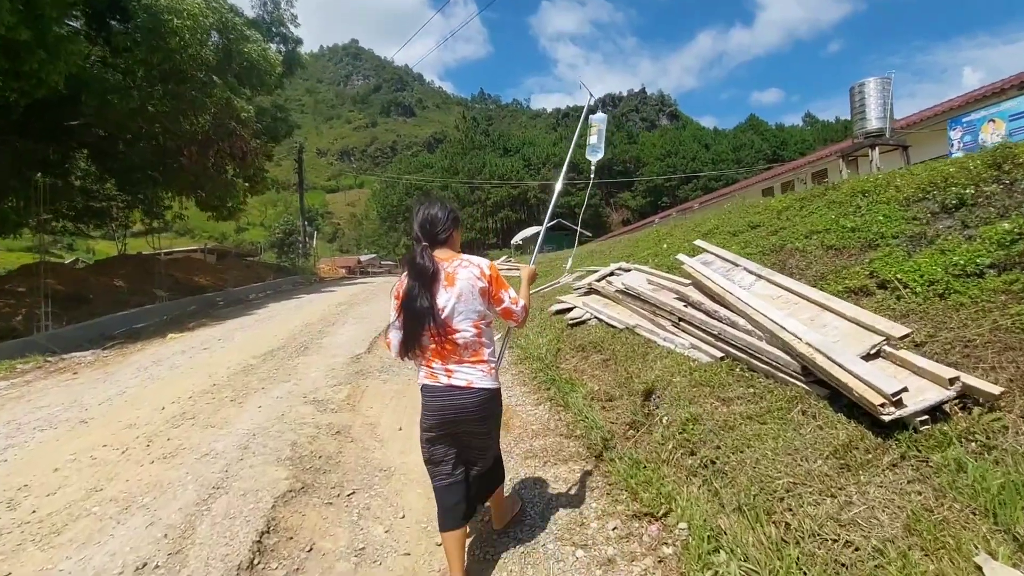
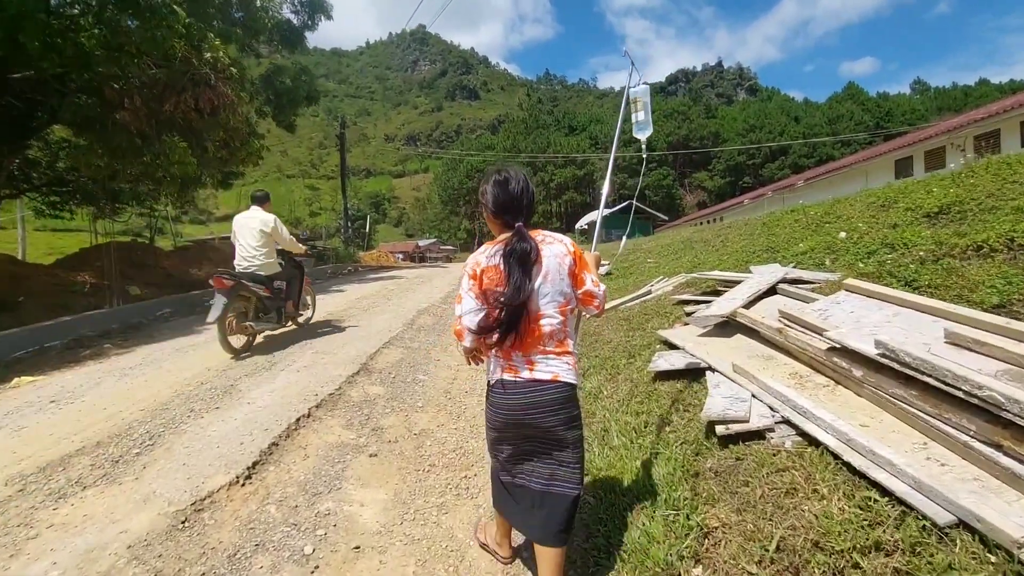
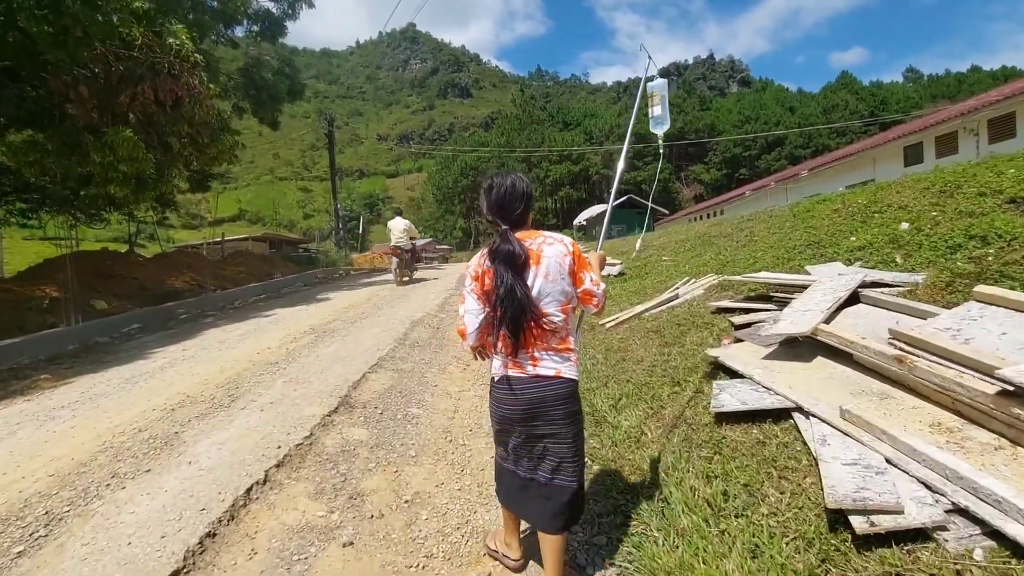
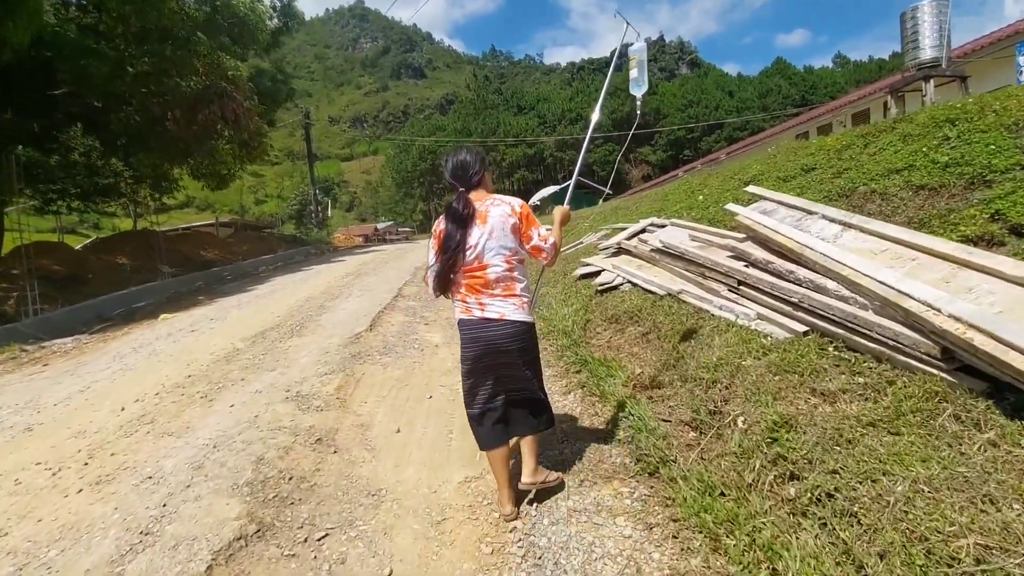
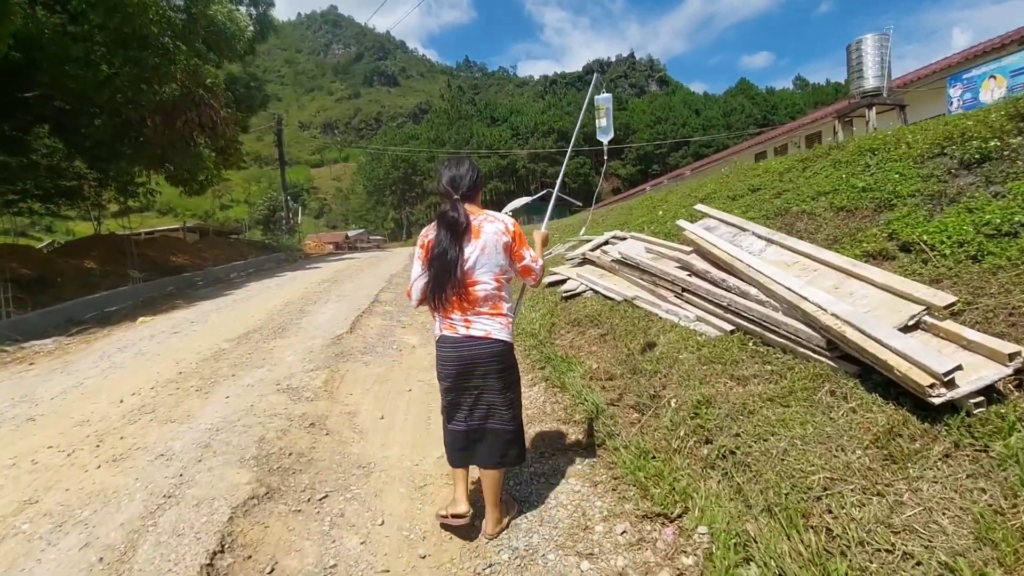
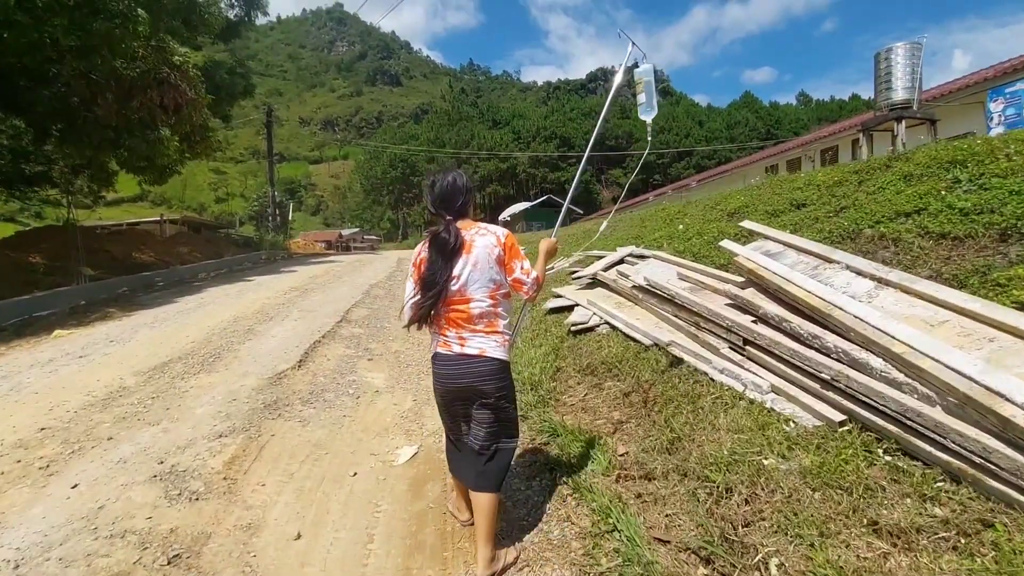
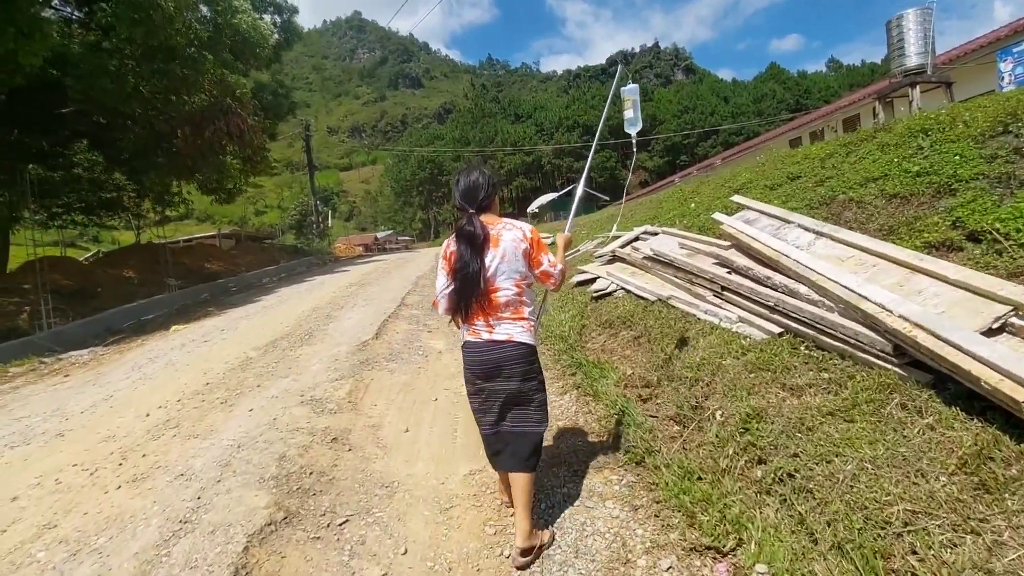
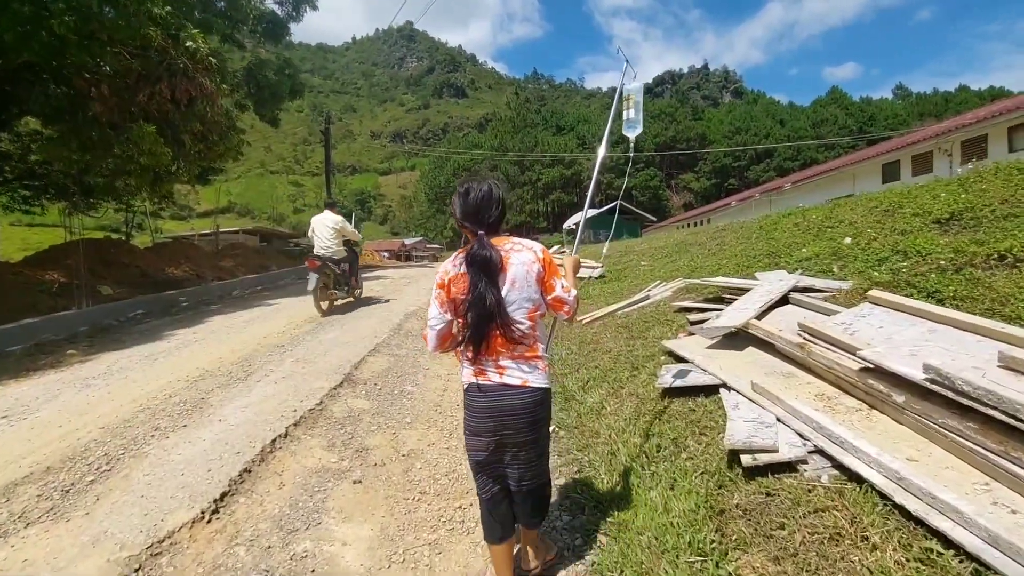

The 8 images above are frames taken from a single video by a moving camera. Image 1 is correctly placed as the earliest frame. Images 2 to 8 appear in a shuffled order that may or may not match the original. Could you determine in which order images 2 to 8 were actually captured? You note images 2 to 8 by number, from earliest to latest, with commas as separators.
5, 7, 4, 6, 2, 8, 3
